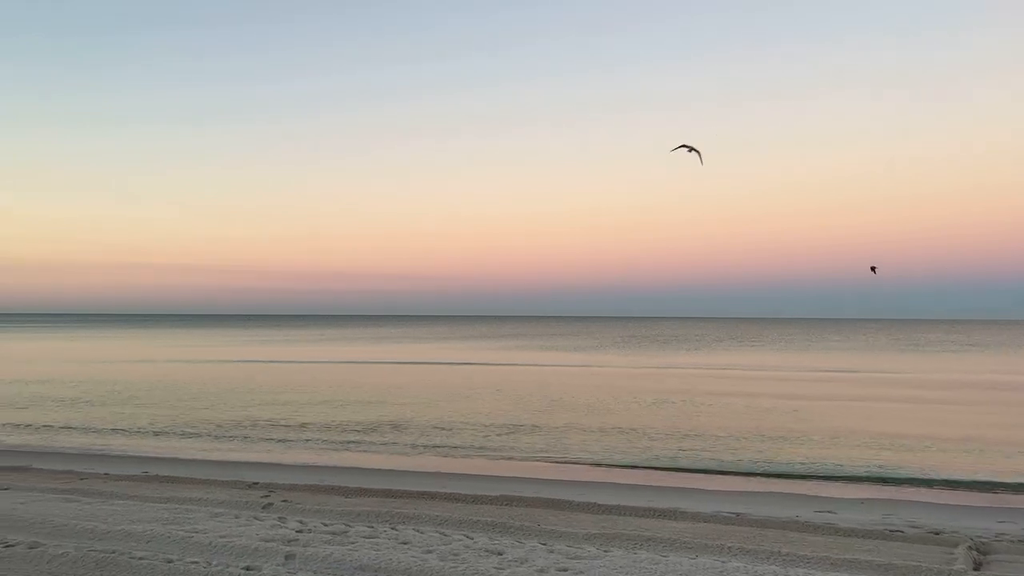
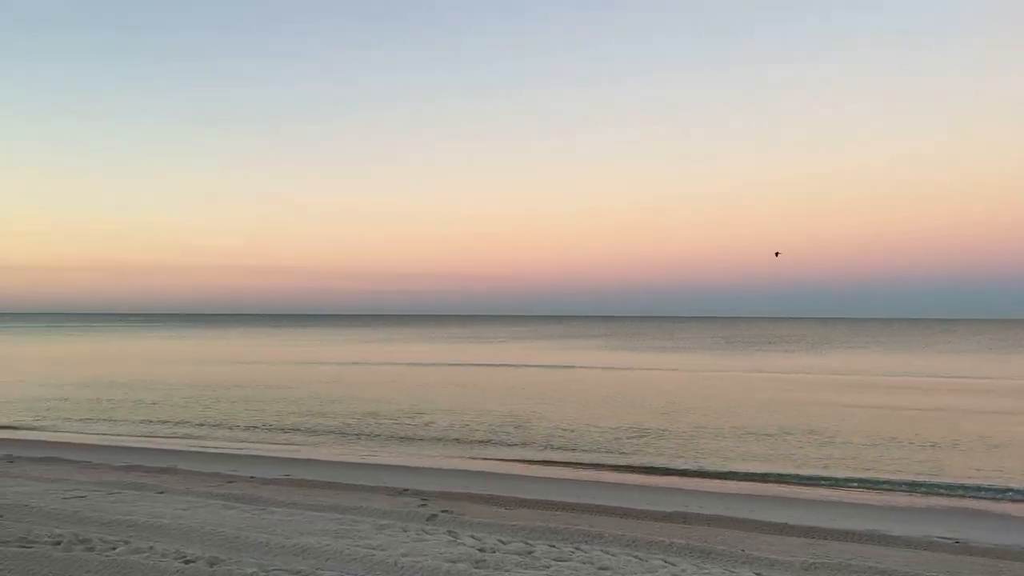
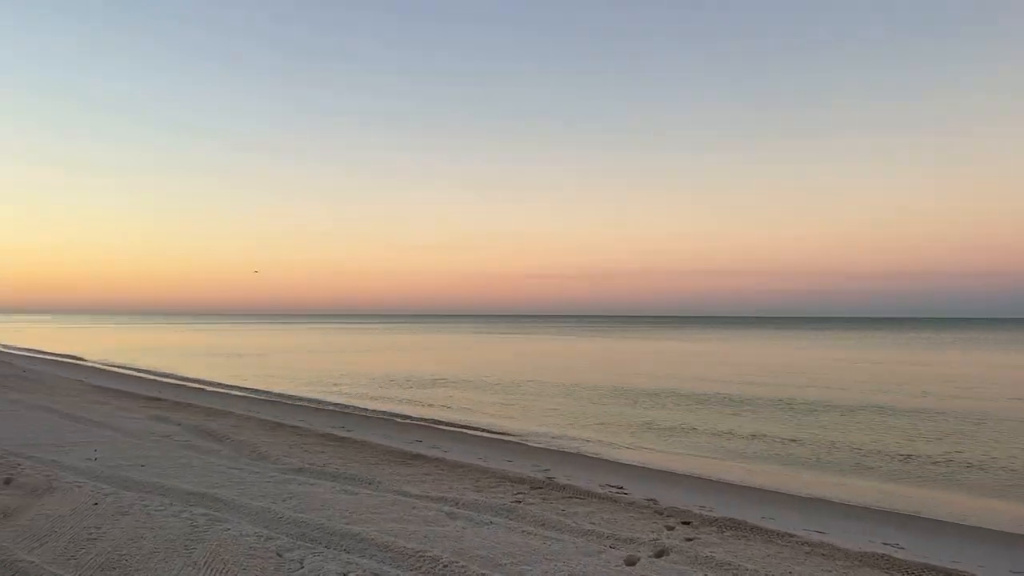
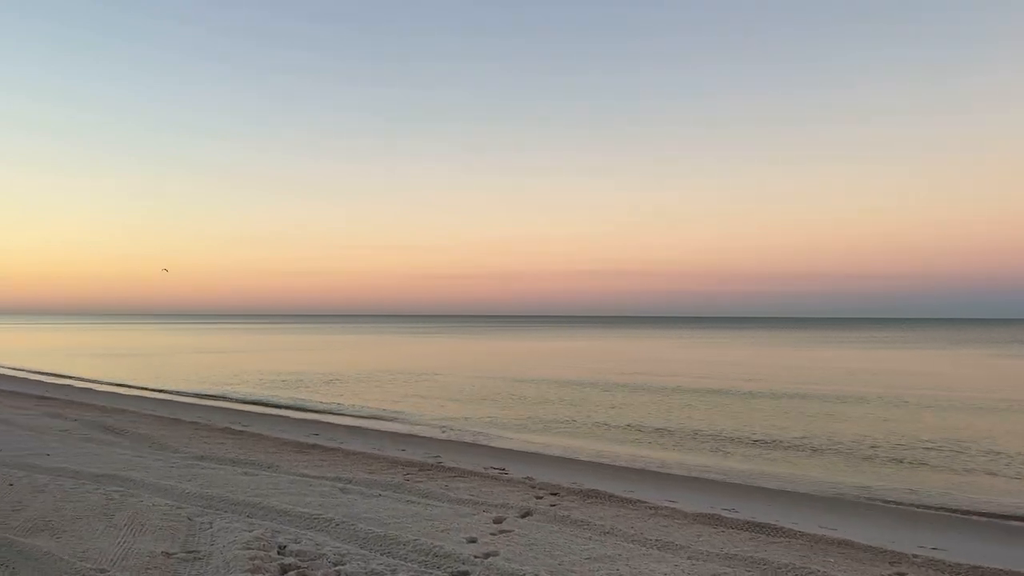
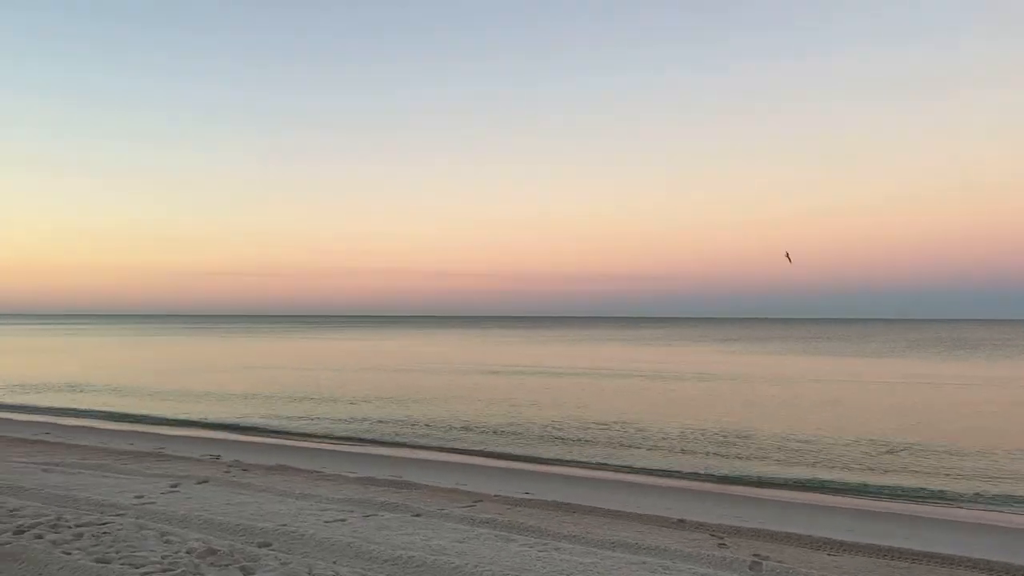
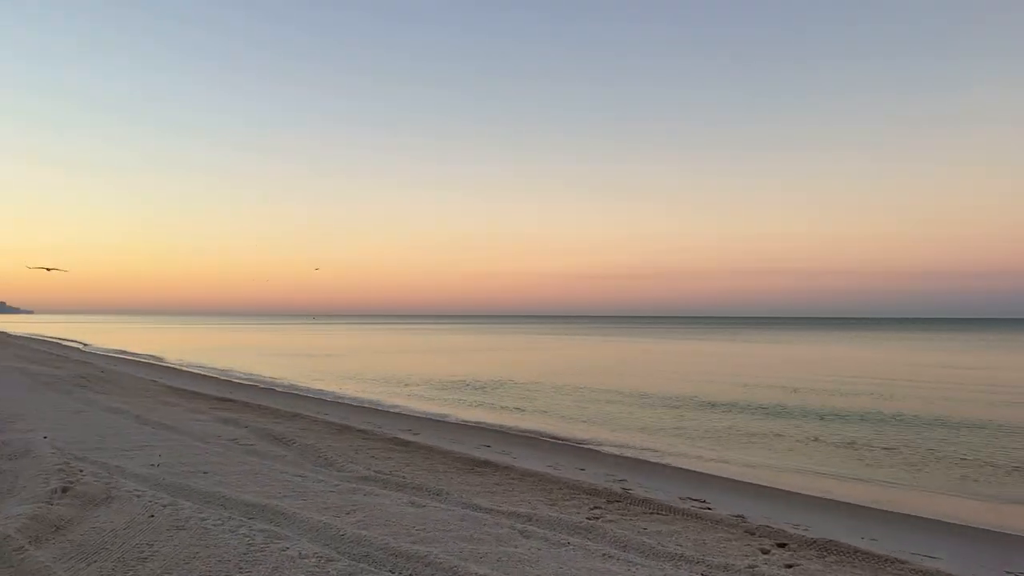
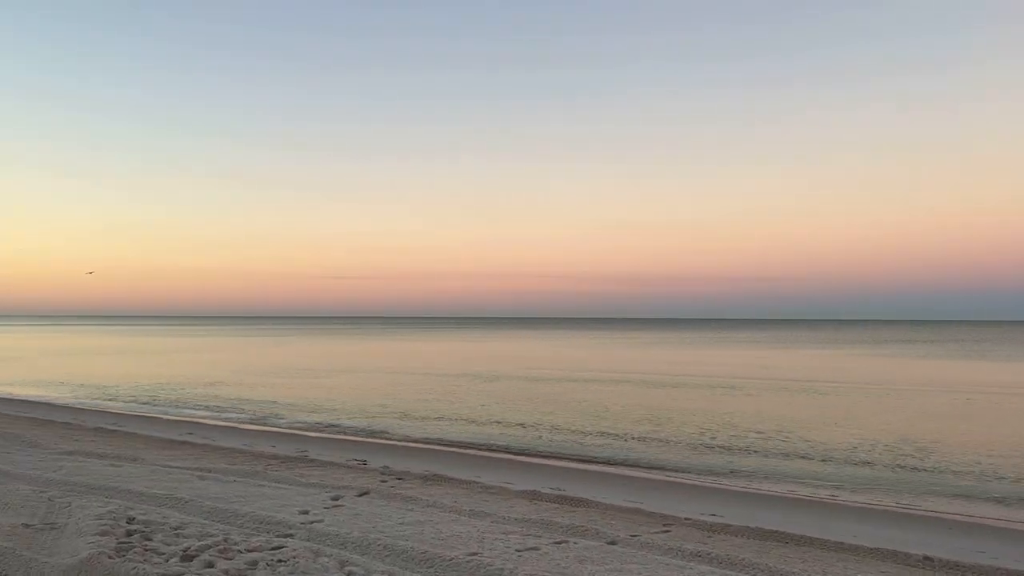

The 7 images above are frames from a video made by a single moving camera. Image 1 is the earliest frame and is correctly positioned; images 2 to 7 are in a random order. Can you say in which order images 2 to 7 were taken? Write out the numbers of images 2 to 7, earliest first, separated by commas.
2, 5, 7, 4, 3, 6
